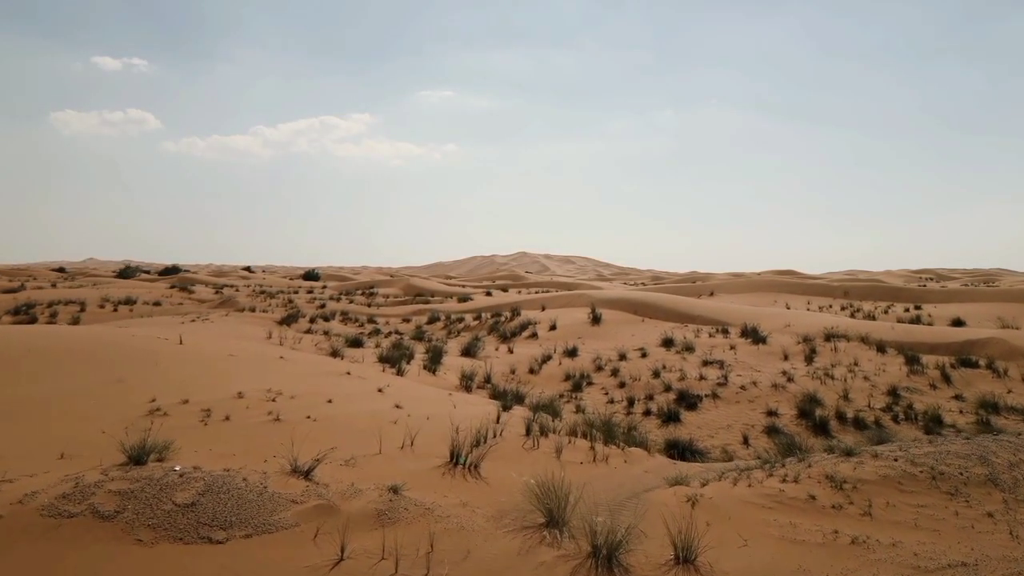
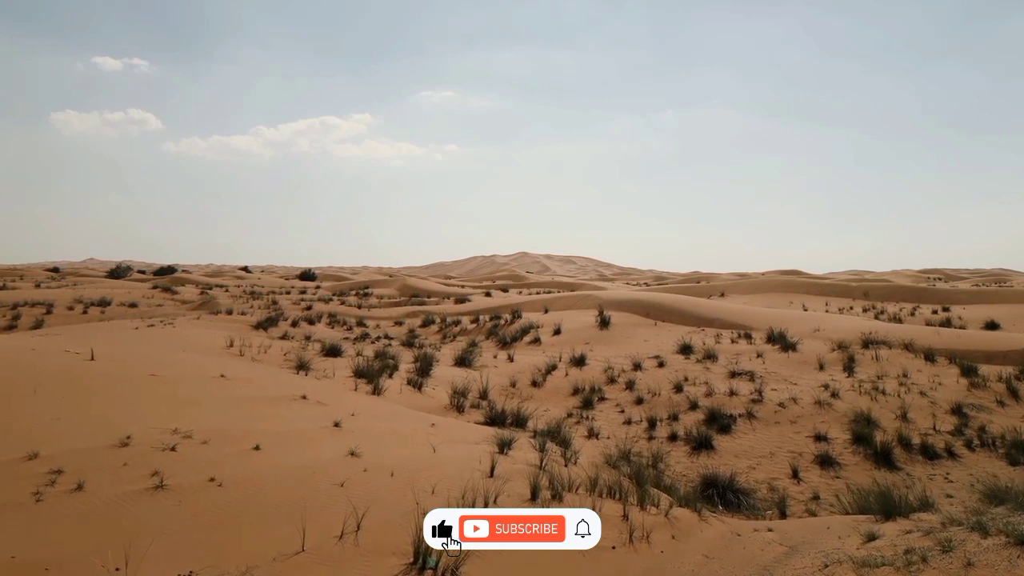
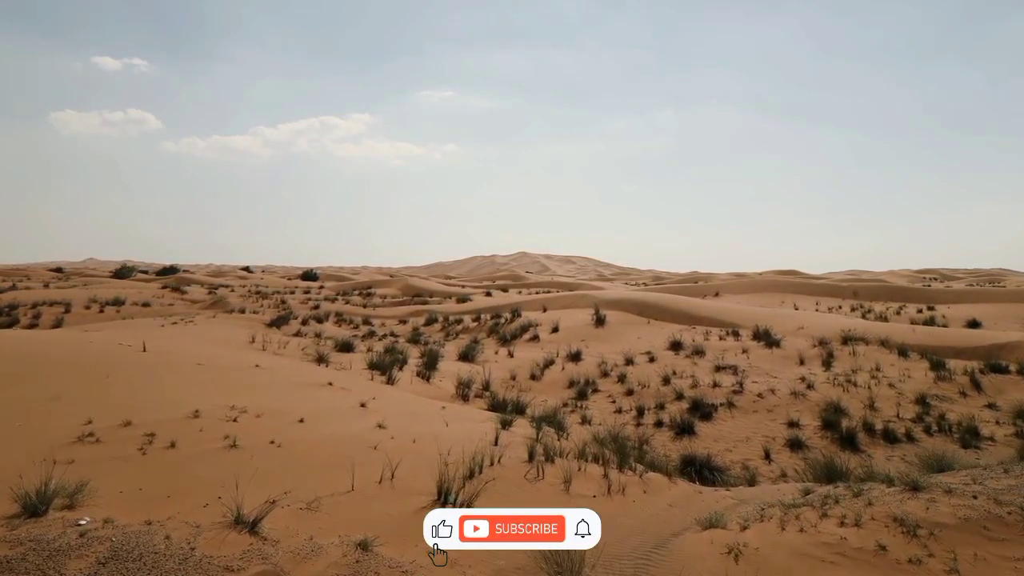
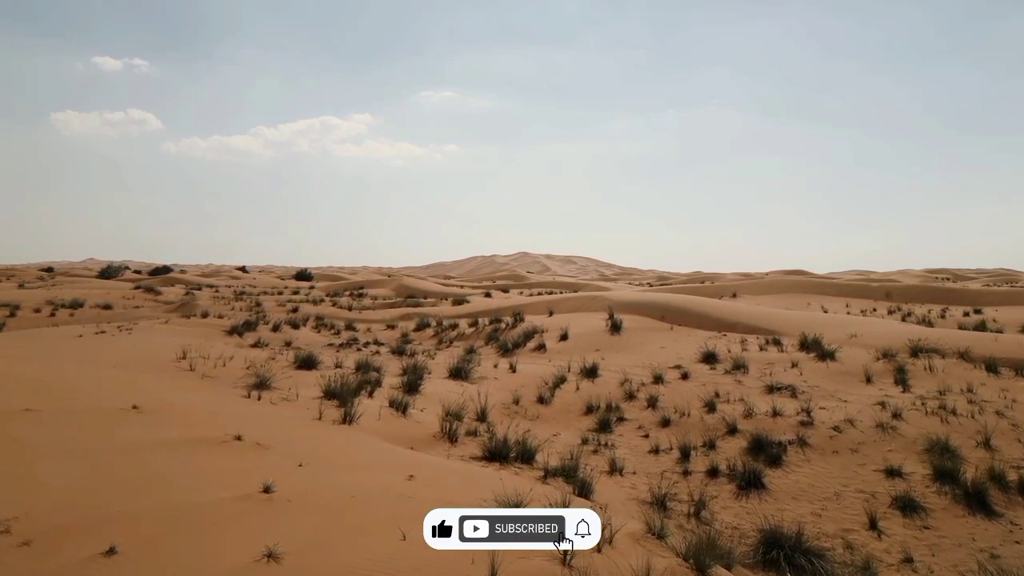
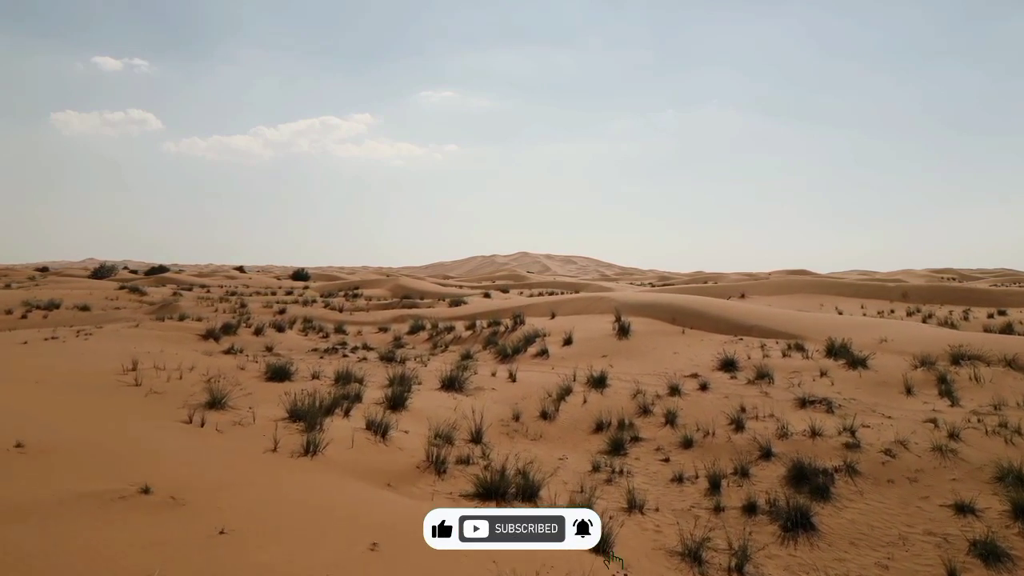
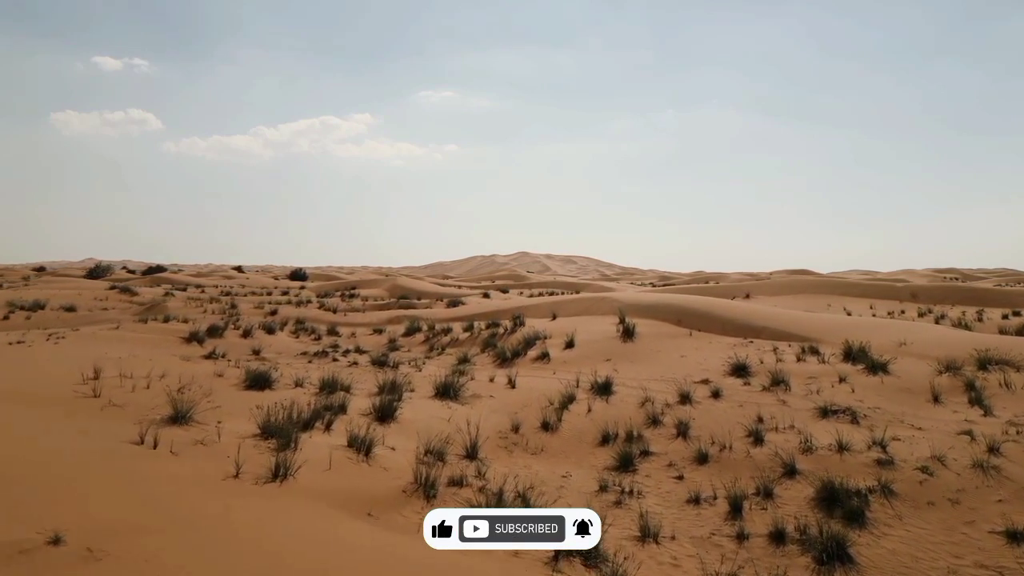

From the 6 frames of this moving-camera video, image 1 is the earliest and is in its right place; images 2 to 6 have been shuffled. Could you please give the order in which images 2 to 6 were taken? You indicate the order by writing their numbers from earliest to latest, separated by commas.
3, 2, 4, 5, 6
